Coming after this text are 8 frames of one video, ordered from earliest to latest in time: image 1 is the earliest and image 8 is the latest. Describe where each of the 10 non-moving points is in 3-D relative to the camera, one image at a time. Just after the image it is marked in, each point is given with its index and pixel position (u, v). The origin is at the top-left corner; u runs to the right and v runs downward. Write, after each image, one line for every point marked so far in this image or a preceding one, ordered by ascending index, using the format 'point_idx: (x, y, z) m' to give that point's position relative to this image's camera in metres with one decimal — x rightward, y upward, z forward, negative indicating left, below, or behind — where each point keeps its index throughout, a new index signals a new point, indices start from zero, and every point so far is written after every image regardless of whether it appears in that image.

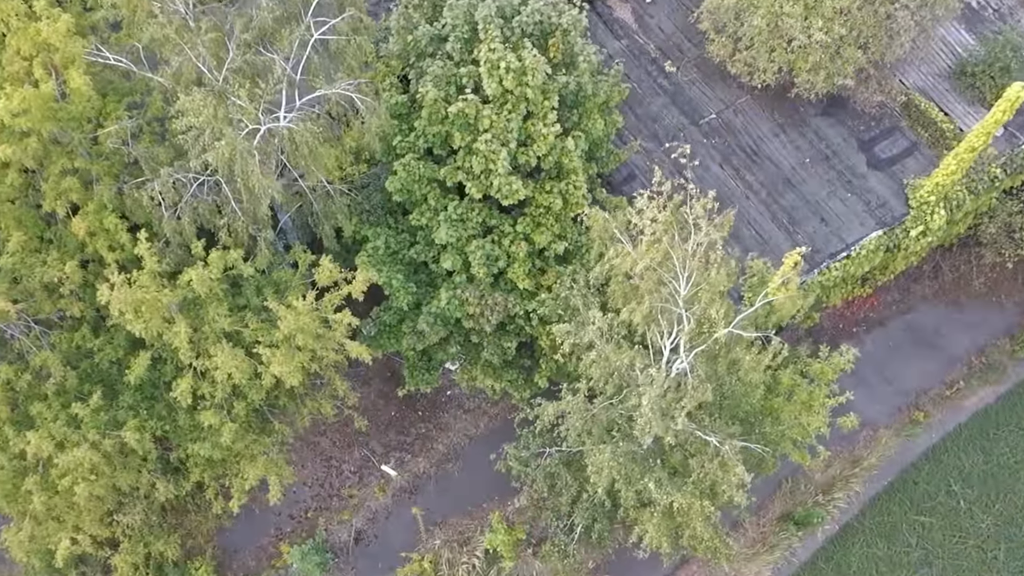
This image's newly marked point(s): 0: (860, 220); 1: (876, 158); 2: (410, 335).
0: (+6.5, +1.3, +17.7) m
1: (+7.0, +2.5, +18.1) m
2: (-1.8, -0.8, +16.7) m
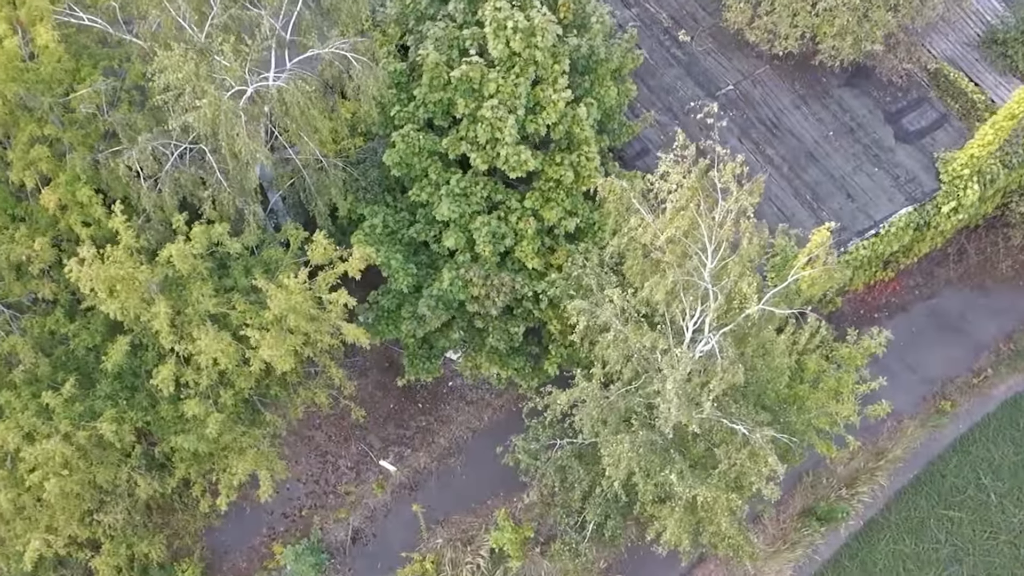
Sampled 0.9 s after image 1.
0: (+6.6, +1.6, +16.6) m
1: (+7.1, +2.8, +17.1) m
2: (-1.7, -0.5, +15.6) m
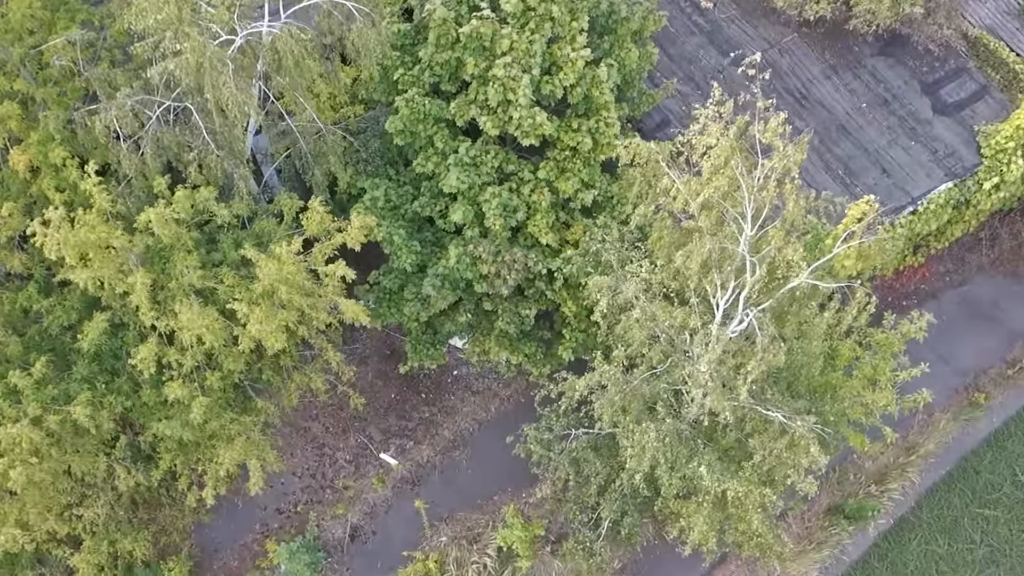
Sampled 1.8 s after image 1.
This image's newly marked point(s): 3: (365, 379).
0: (+6.8, +1.9, +15.5) m
1: (+7.2, +3.1, +16.0) m
2: (-1.5, -0.2, +14.5) m
3: (-2.7, -1.7, +17.2) m
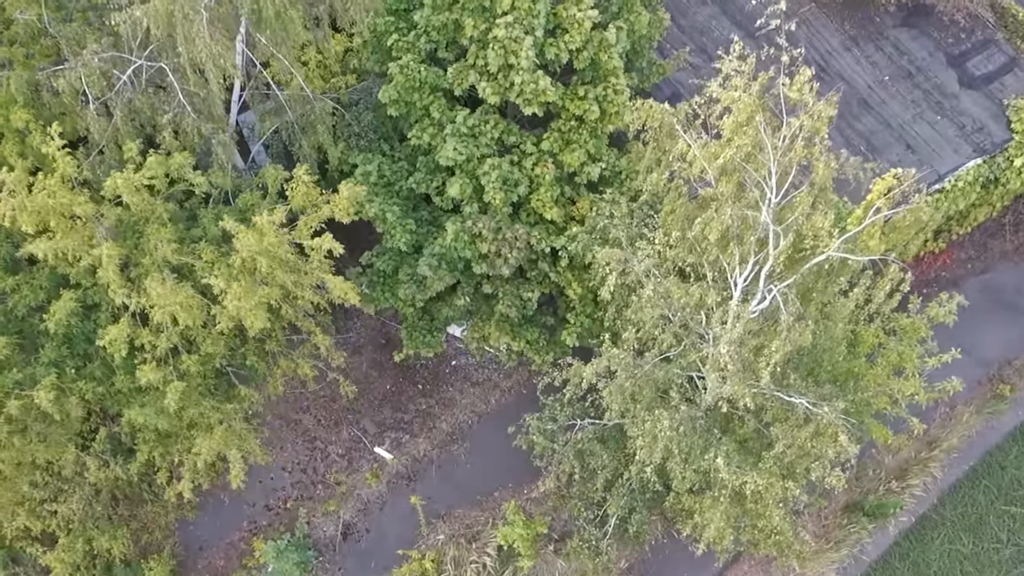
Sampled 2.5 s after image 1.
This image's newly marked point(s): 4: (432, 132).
0: (+6.8, +2.2, +14.7) m
1: (+7.3, +3.4, +15.1) m
2: (-1.5, +0.1, +13.6) m
3: (-2.6, -1.4, +16.3) m
4: (-1.1, +2.1, +12.9) m
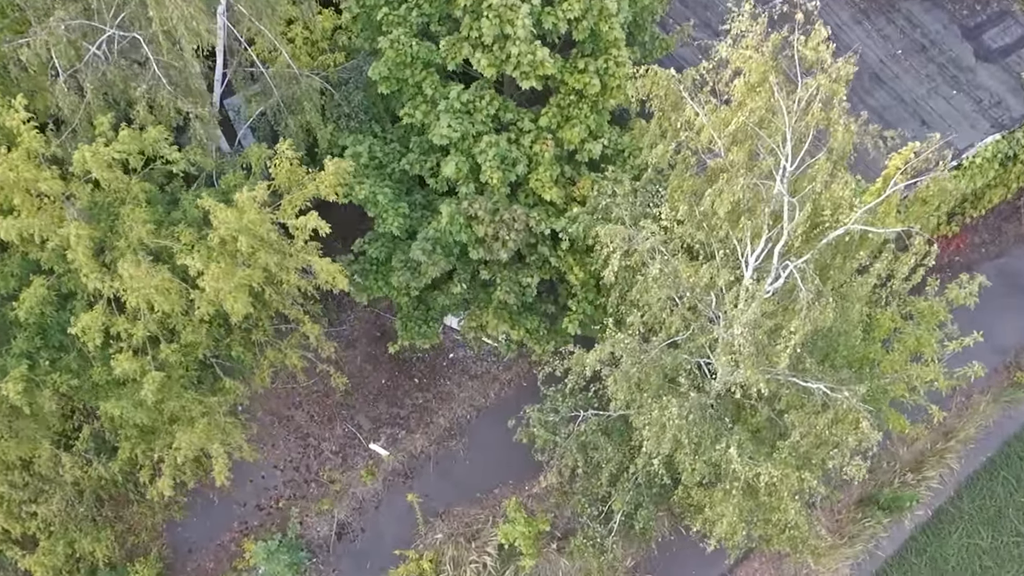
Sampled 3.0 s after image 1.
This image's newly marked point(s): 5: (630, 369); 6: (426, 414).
0: (+6.8, +2.4, +14.0) m
1: (+7.2, +3.6, +14.4) m
2: (-1.5, +0.2, +13.0) m
3: (-2.6, -1.2, +15.7) m
4: (-1.1, +2.3, +12.3) m
5: (+1.3, -0.9, +10.1) m
6: (-1.4, -2.1, +15.6) m
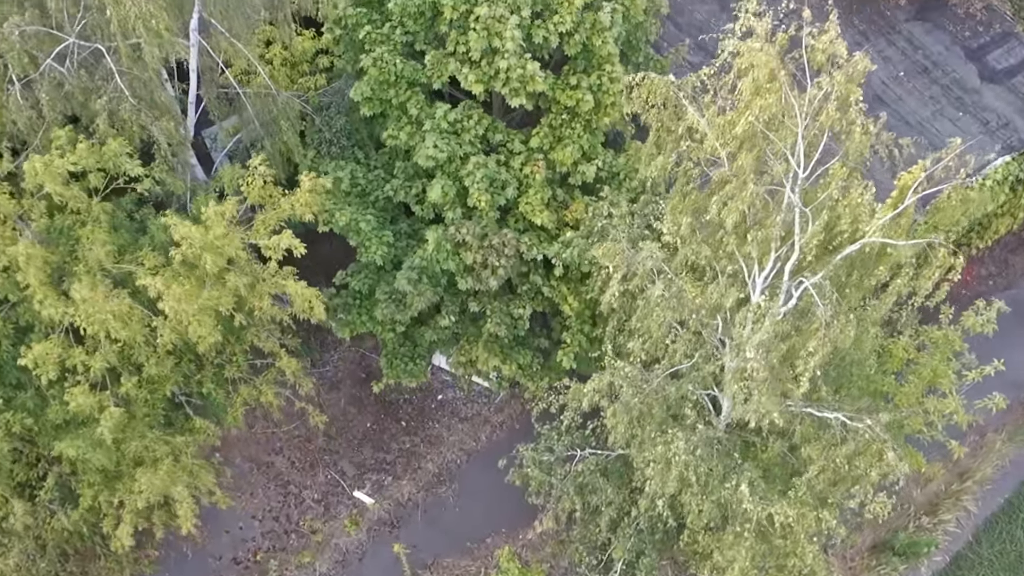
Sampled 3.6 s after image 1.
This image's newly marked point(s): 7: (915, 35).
0: (+6.6, +2.0, +13.5) m
1: (+7.0, +3.2, +14.0) m
2: (-1.6, -0.2, +12.2) m
3: (-2.8, -1.8, +14.8) m
4: (-1.3, +1.9, +11.7) m
5: (+1.2, -1.1, +9.3) m
6: (-1.5, -2.6, +14.7) m
7: (+6.0, +3.8, +14.2) m
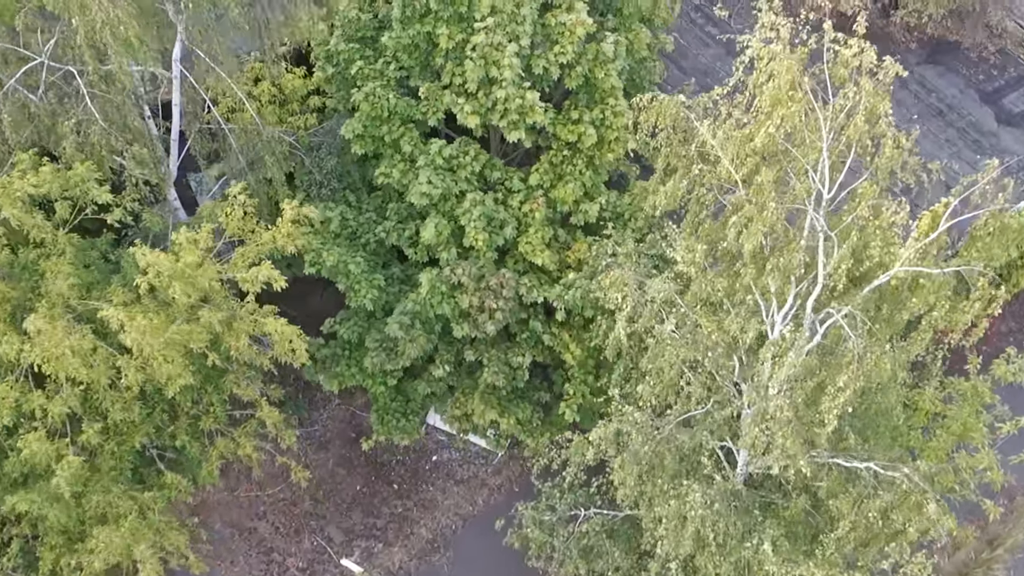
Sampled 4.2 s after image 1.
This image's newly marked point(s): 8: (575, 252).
0: (+6.6, +1.3, +12.9) m
1: (+7.0, +2.5, +13.5) m
2: (-1.6, -0.8, +11.5) m
3: (-2.8, -2.6, +13.9) m
4: (-1.3, +1.4, +11.1) m
5: (+1.2, -1.4, +8.5) m
6: (-1.6, -3.4, +13.8) m
7: (+6.0, +3.0, +13.7) m
8: (+0.7, +0.4, +10.9) m
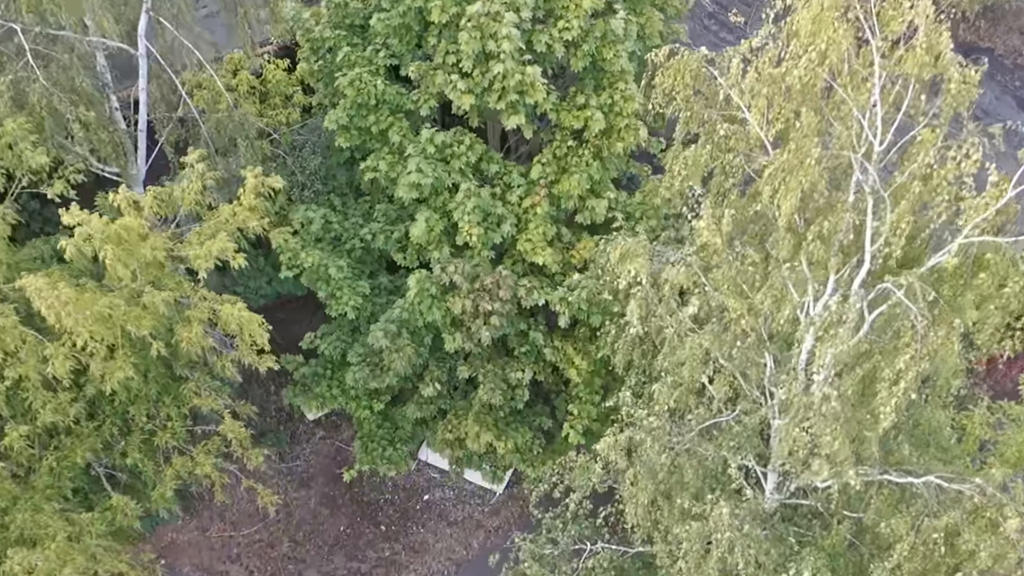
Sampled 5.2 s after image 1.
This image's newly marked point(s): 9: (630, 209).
0: (+6.6, +1.1, +11.8) m
1: (+7.0, +2.2, +12.5) m
2: (-1.7, -0.8, +10.3) m
3: (-2.8, -2.8, +12.6) m
4: (-1.3, +1.3, +10.0) m
5: (+1.1, -1.3, +7.3) m
6: (-1.6, -3.6, +12.4) m
7: (+6.0, +2.8, +12.7) m
8: (+0.7, +0.4, +9.8) m
9: (+1.2, +0.9, +9.8) m
